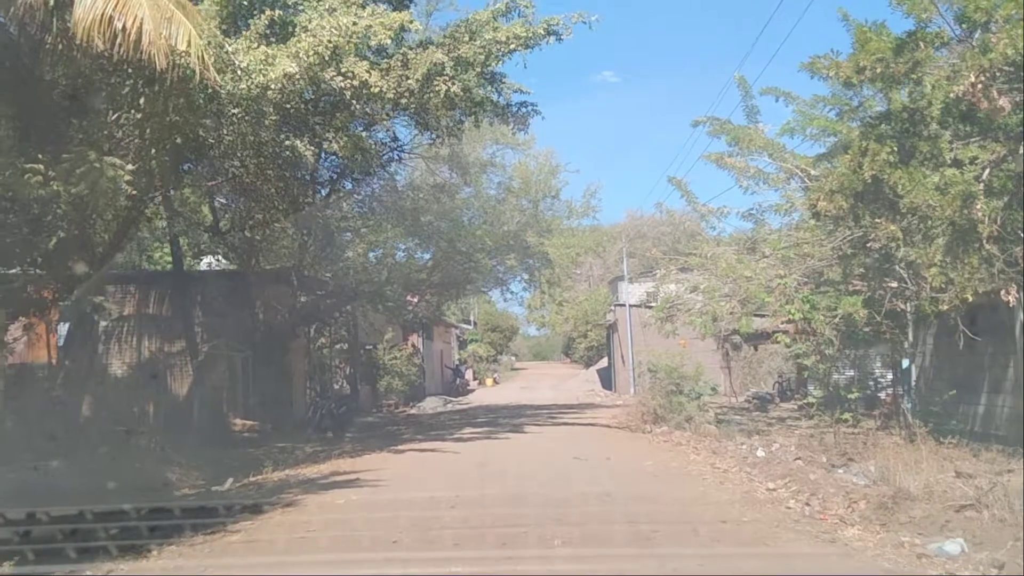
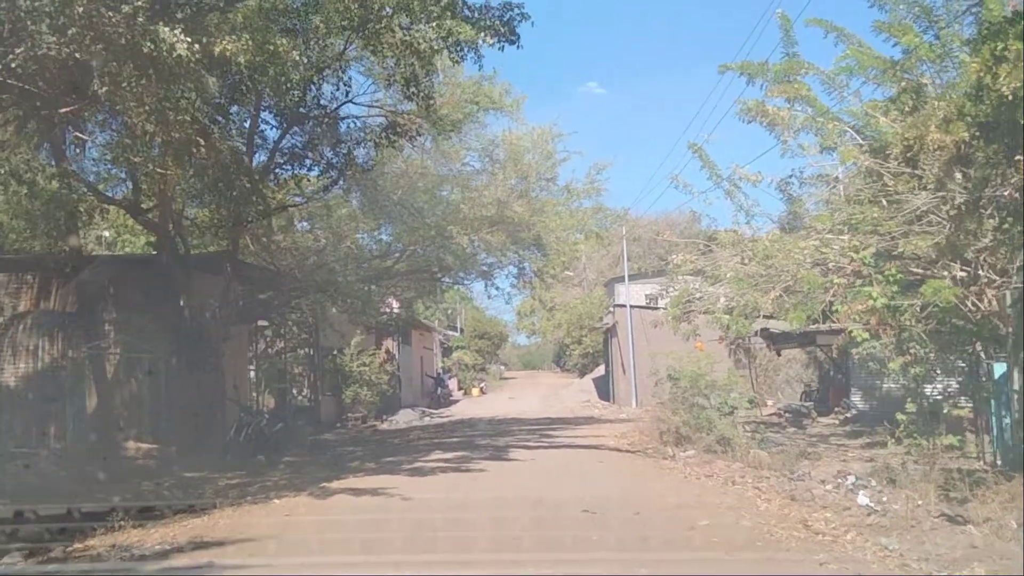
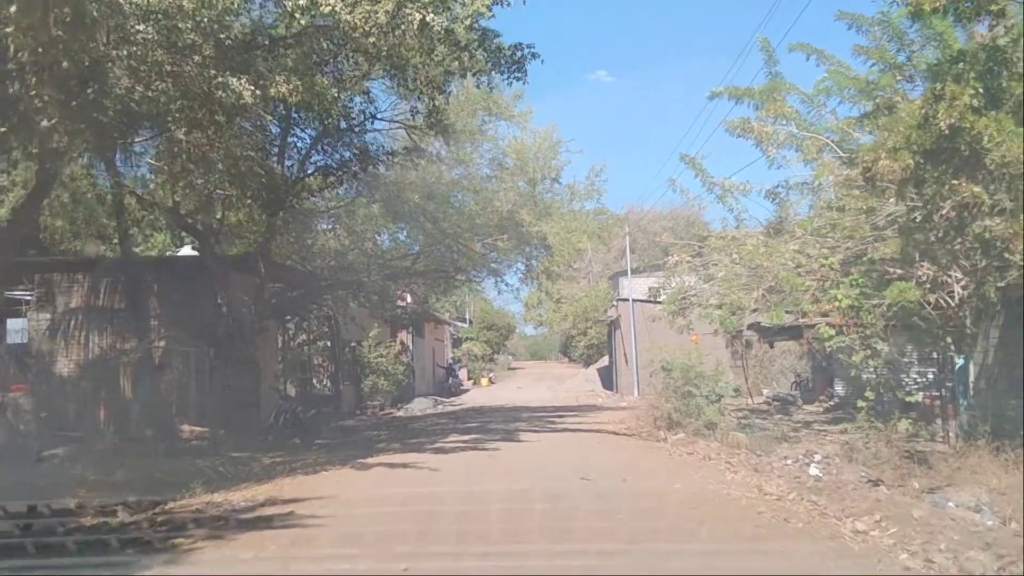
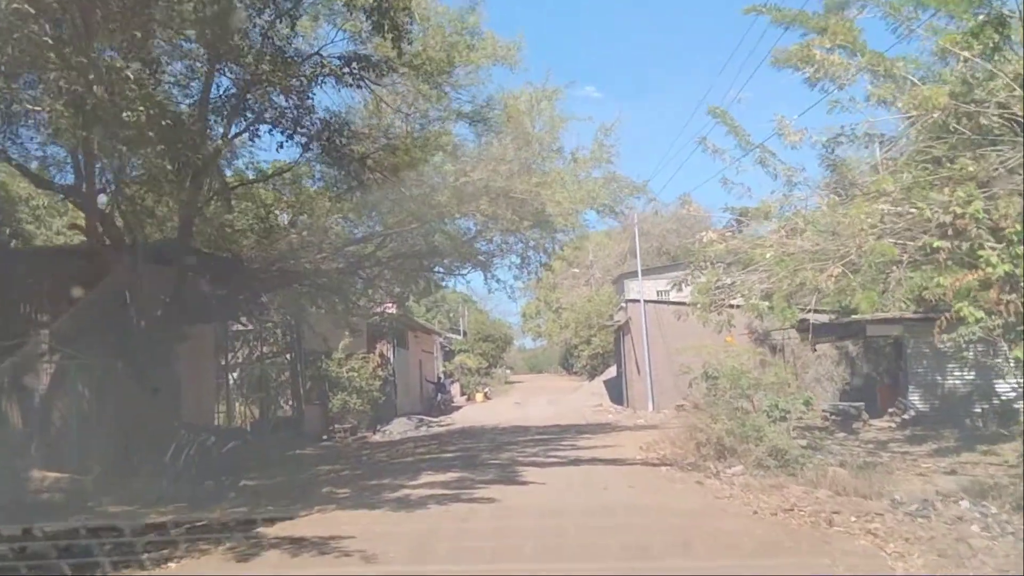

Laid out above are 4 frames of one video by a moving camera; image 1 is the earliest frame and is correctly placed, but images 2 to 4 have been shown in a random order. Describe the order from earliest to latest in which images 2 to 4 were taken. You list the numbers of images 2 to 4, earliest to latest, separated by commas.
3, 2, 4
